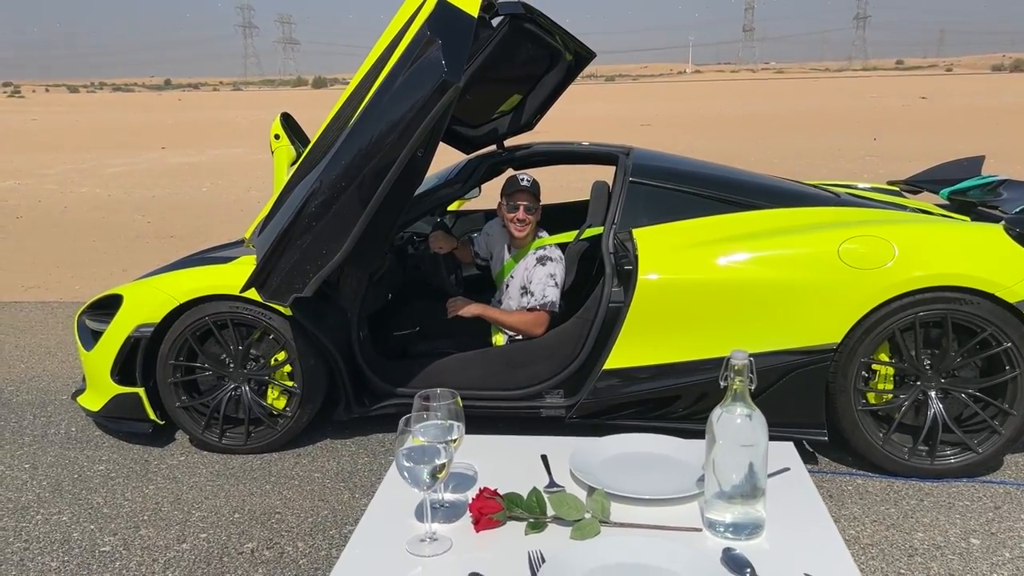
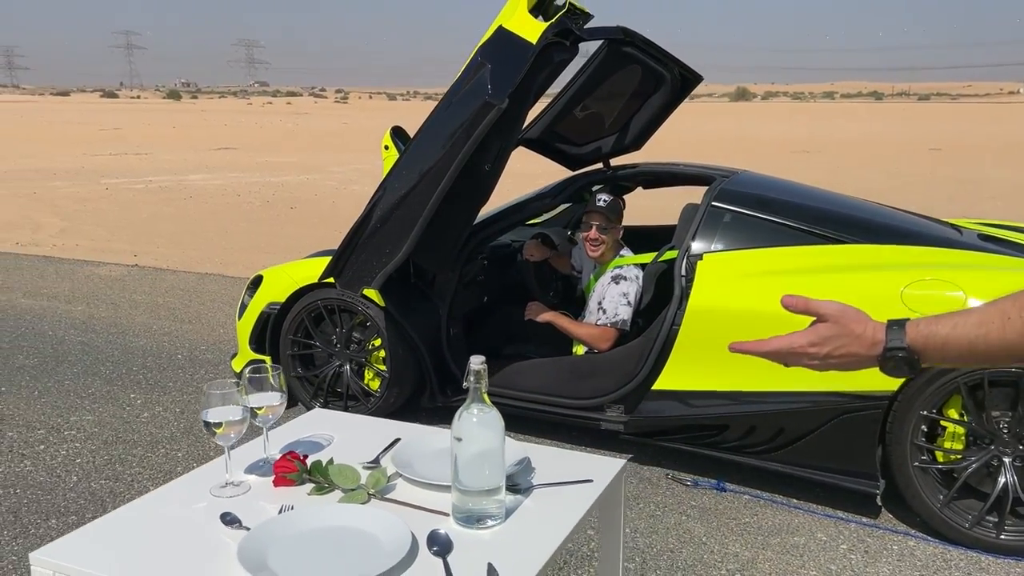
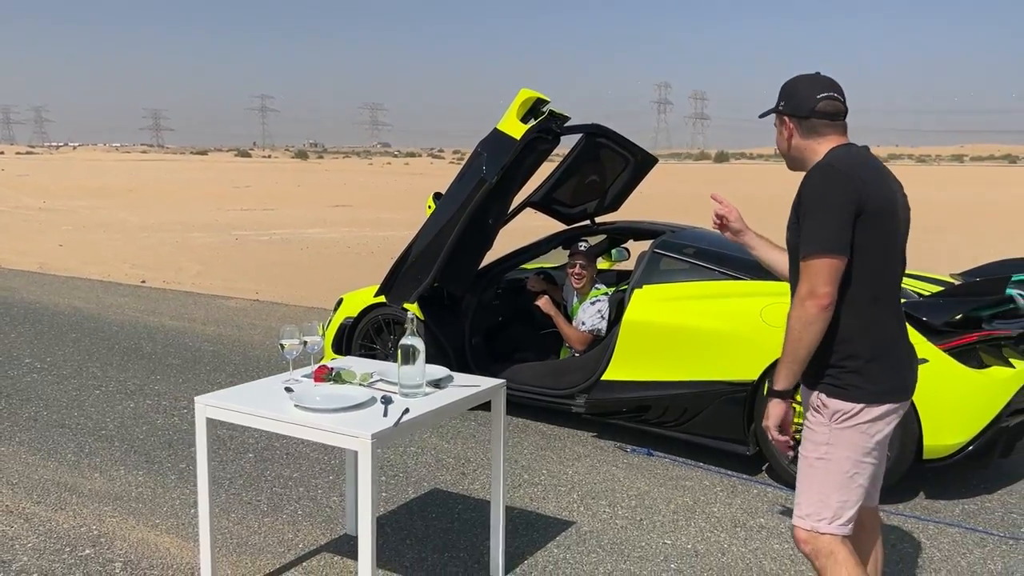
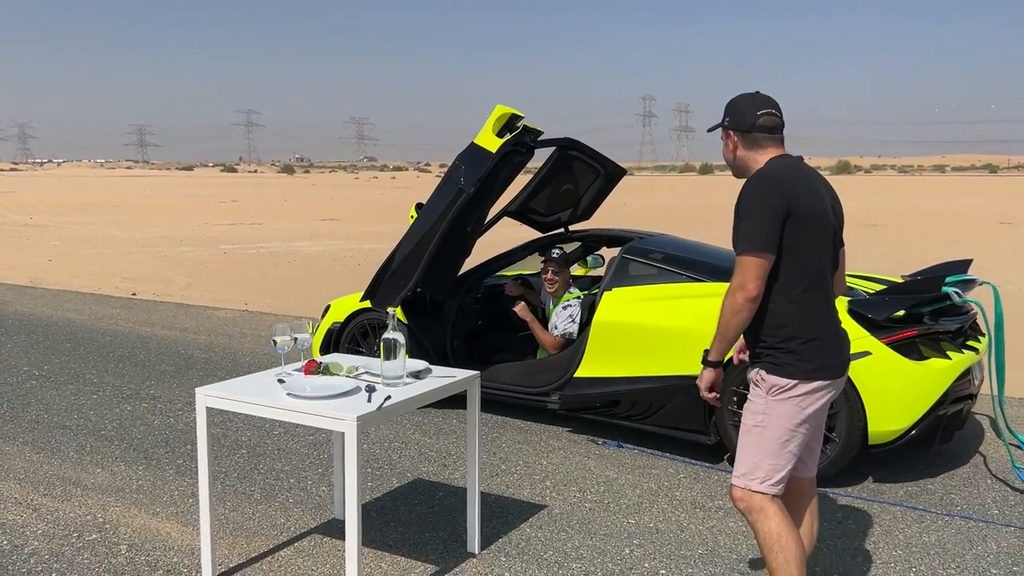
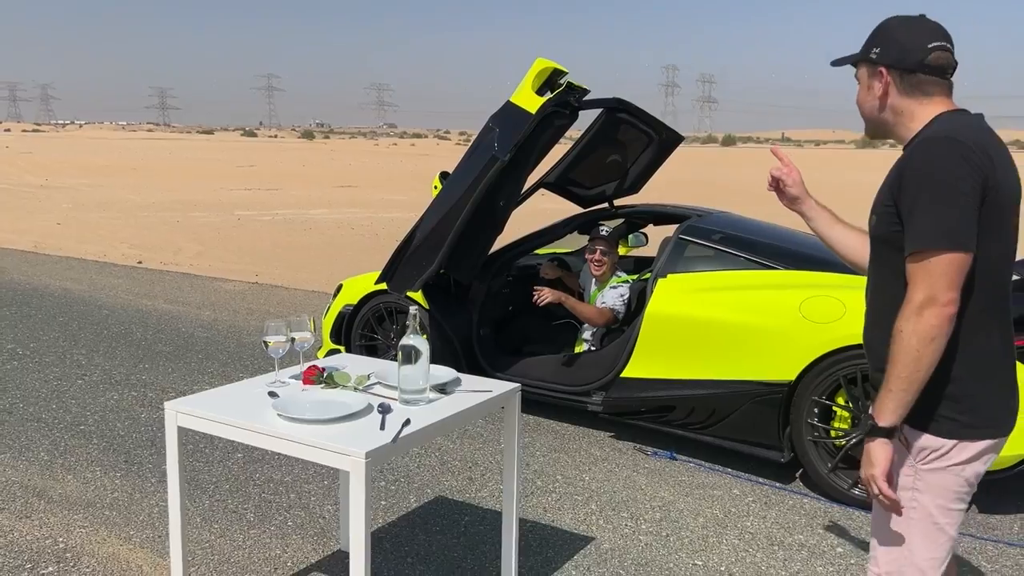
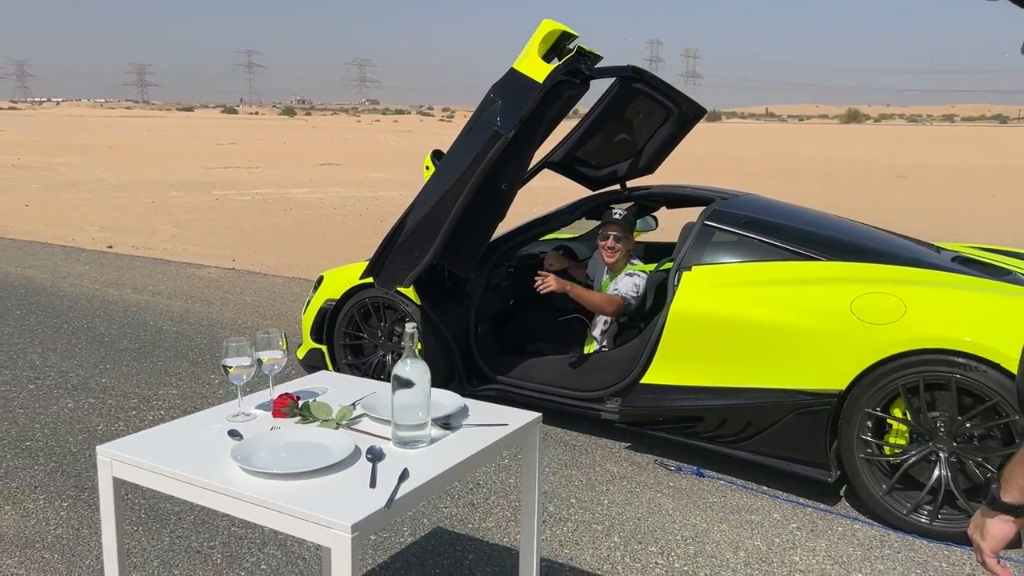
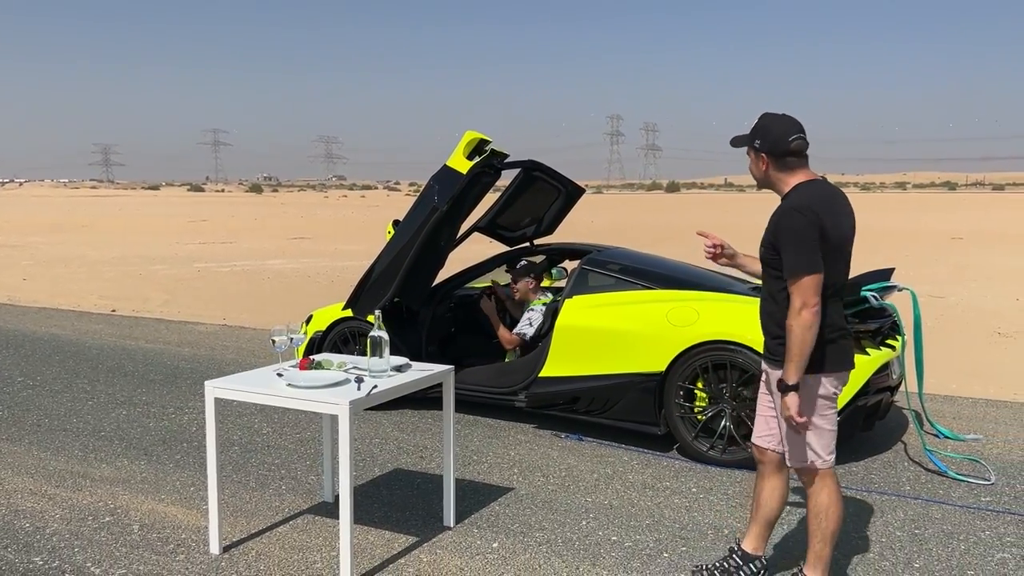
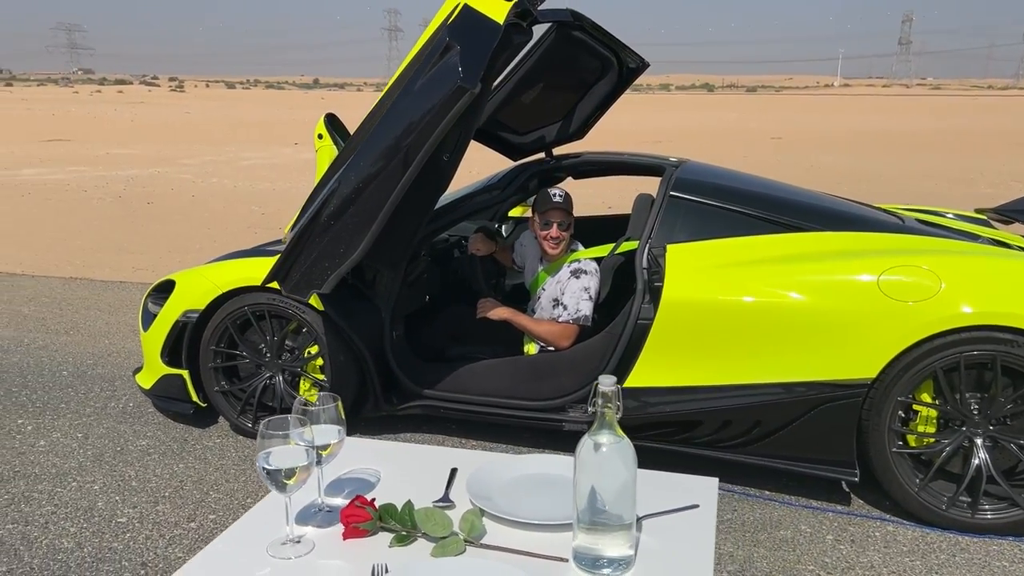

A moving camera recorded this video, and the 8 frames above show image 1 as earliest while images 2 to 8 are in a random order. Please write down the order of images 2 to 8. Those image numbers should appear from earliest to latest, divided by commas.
8, 2, 6, 5, 3, 4, 7
